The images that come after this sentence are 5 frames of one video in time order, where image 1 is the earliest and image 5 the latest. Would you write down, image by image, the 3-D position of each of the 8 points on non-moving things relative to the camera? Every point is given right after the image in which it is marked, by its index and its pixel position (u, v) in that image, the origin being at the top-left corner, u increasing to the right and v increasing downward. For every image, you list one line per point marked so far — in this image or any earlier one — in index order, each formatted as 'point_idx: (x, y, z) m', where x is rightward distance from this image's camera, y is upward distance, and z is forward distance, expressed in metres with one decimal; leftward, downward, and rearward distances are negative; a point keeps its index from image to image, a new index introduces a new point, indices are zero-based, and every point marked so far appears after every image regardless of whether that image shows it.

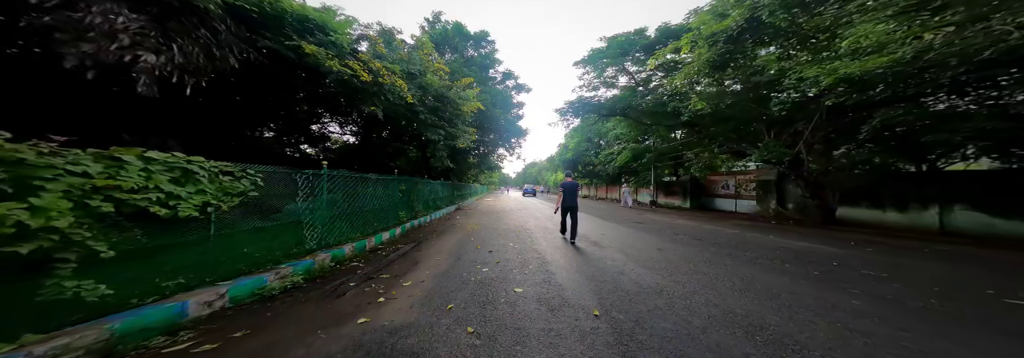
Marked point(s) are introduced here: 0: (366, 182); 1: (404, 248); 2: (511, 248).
0: (-3.1, -0.1, +4.6) m
1: (-2.4, -1.5, +4.8) m
2: (0.0, -1.5, +4.8) m
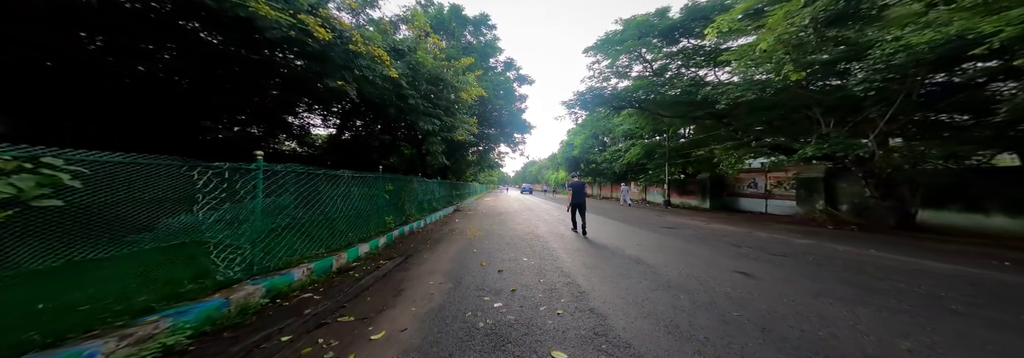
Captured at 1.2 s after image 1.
0: (-2.8, 0.0, +3.5) m
1: (-2.1, -1.4, +3.6) m
2: (+0.3, -1.5, +3.7) m
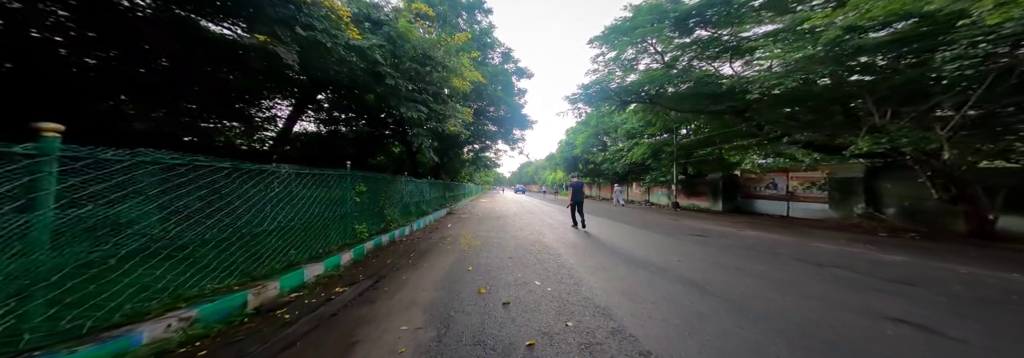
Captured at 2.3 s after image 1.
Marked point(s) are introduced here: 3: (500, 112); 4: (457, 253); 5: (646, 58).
0: (-2.7, 0.0, +2.4) m
1: (-2.0, -1.4, +2.5) m
2: (+0.4, -1.4, +2.6) m
3: (-0.7, +3.9, +13.0) m
4: (-1.3, -1.6, +4.8) m
5: (+6.5, +5.9, +10.7) m
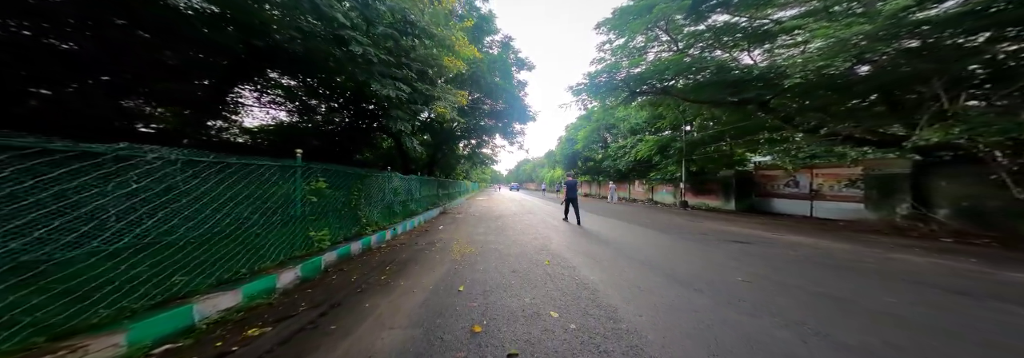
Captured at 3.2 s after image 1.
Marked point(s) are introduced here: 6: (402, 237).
0: (-2.6, +0.1, +1.4) m
1: (-1.9, -1.3, +1.6) m
2: (+0.5, -1.3, +1.7) m
3: (-0.8, +4.0, +12.1) m
4: (-1.2, -1.5, +3.9) m
5: (+6.5, +6.0, +9.9) m
6: (-2.8, -1.5, +5.6) m
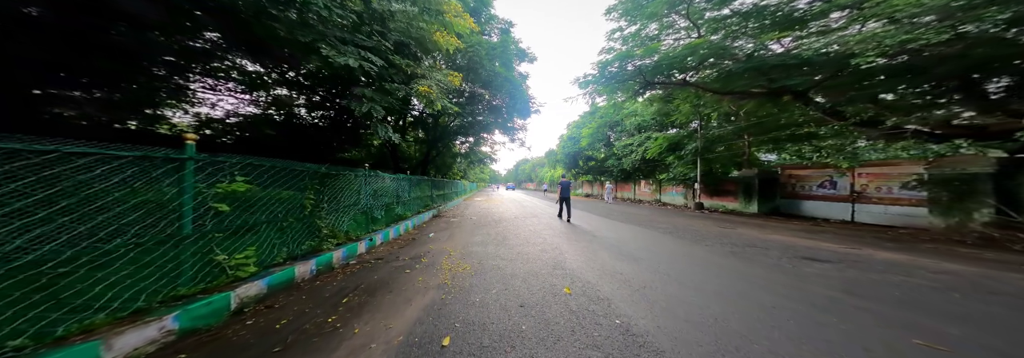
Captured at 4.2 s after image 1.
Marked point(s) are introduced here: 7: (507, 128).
0: (-2.5, +0.2, +0.4) m
1: (-1.8, -1.2, +0.5) m
2: (+0.6, -1.3, +0.7) m
3: (-0.8, +4.1, +11.1) m
4: (-1.1, -1.5, +2.8) m
5: (+6.6, +6.0, +8.9) m
6: (-2.7, -1.4, +4.6) m
7: (-0.4, +2.9, +12.4) m
